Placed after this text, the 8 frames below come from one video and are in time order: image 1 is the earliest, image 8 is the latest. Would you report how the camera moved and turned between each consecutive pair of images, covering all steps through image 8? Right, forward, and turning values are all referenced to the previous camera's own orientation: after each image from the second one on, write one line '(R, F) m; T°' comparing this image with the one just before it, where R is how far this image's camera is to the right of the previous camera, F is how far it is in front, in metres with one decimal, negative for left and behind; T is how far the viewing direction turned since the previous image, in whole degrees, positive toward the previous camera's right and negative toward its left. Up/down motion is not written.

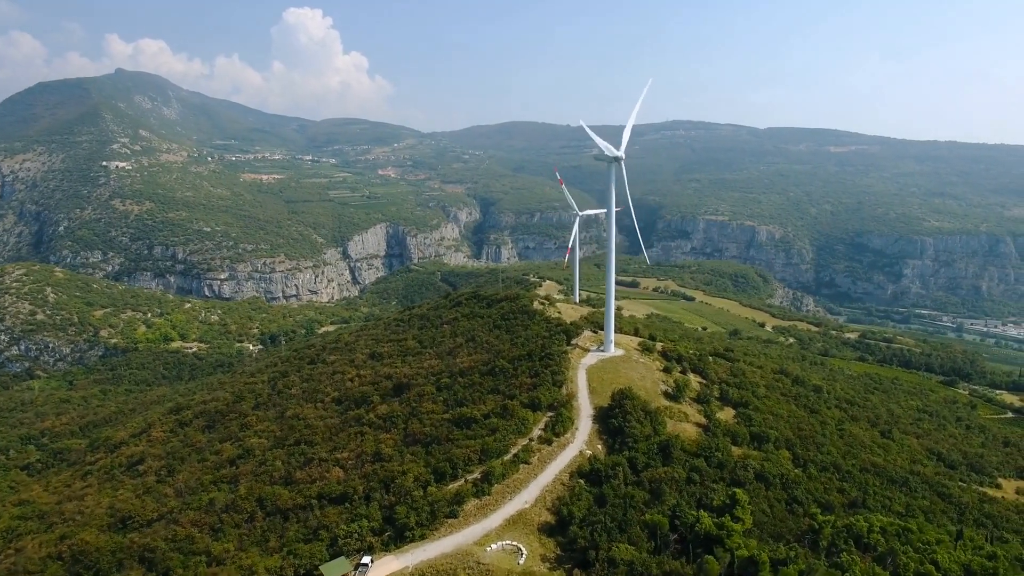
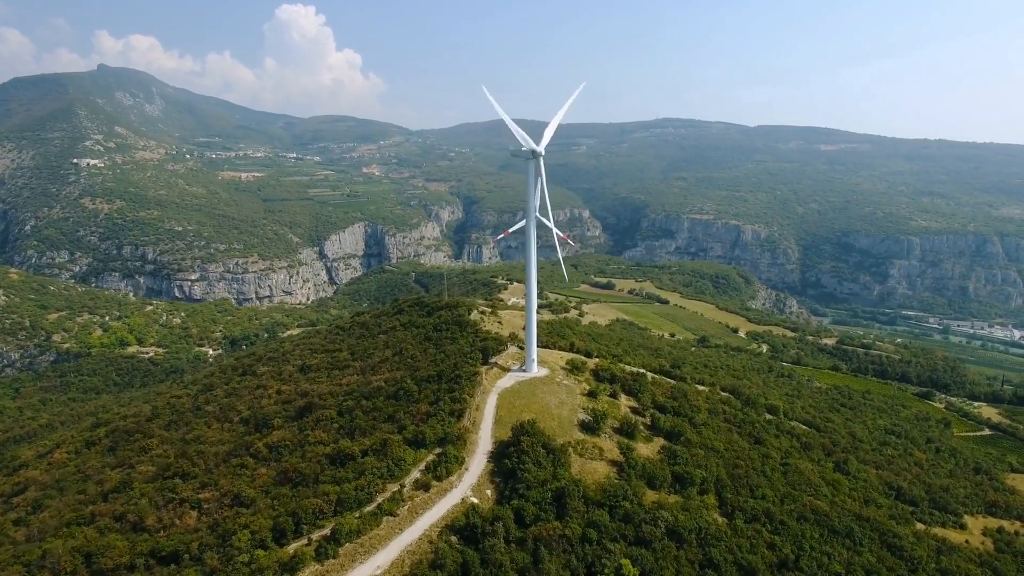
(+5.4, +5.3) m; 0°
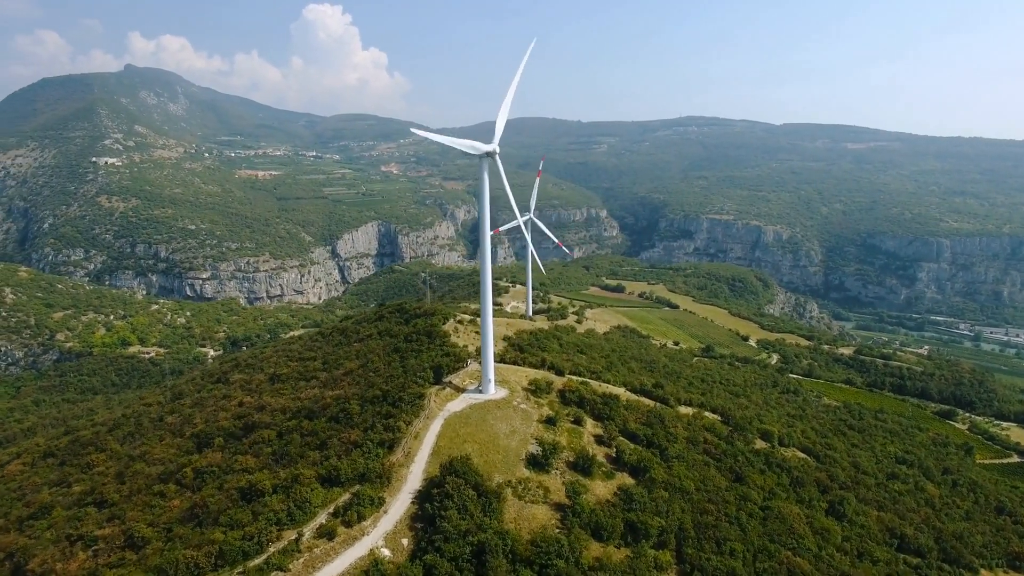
(+3.9, +4.3) m; -2°
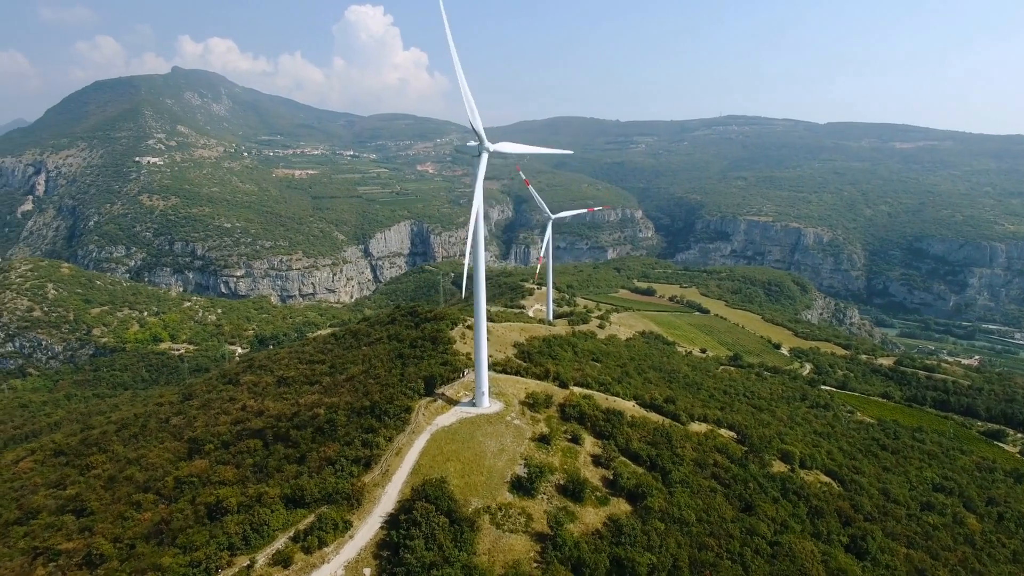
(+2.2, +2.4) m; -3°
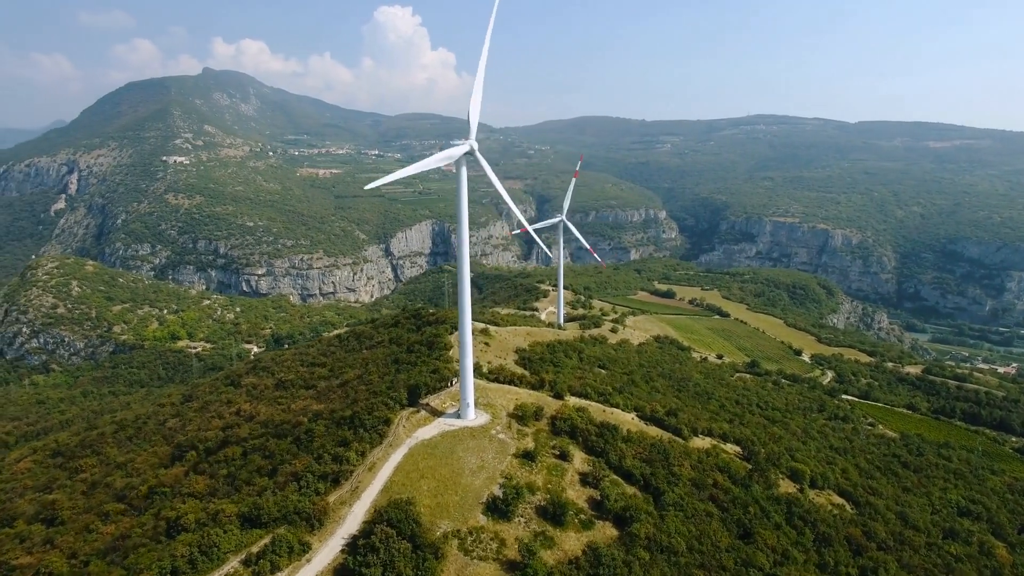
(+1.9, +2.0) m; -2°
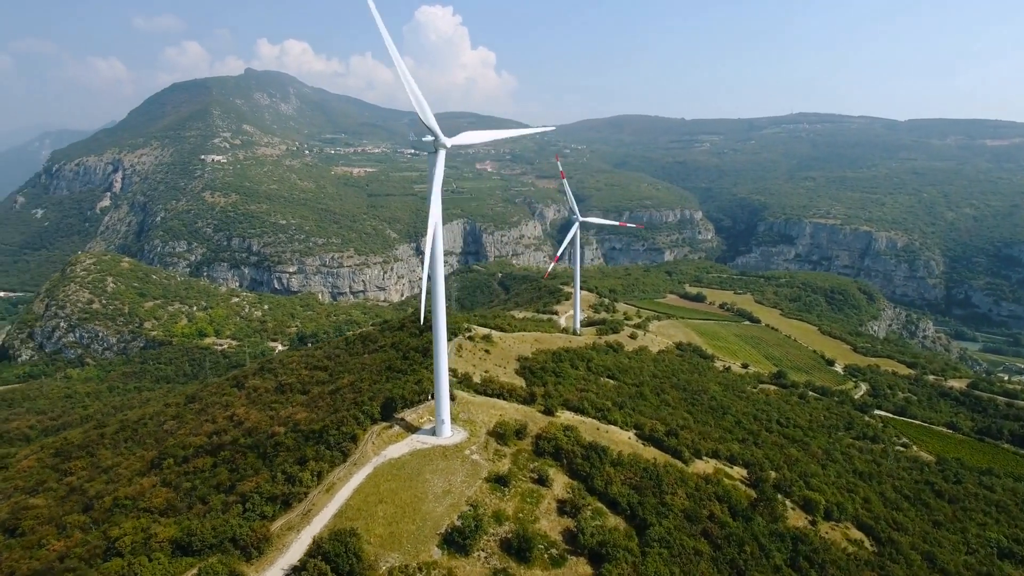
(+2.7, +2.6) m; -3°
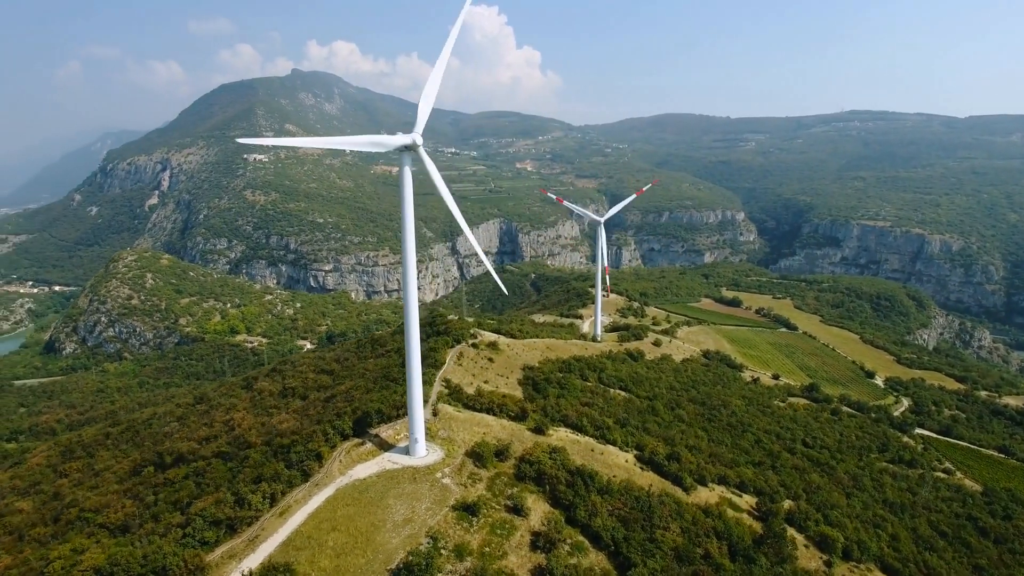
(+2.6, +2.6) m; -4°
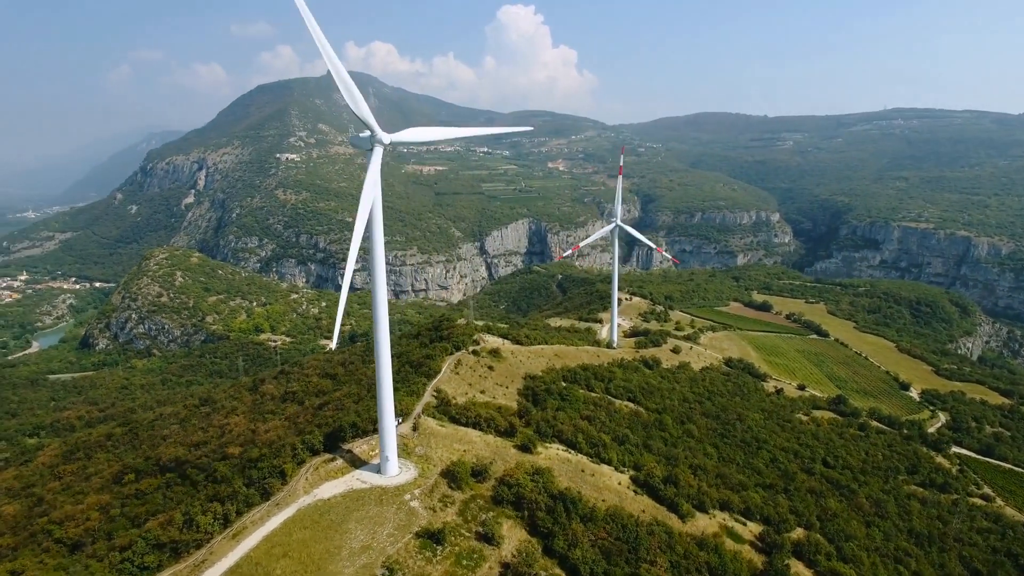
(+2.2, +2.1) m; -3°
